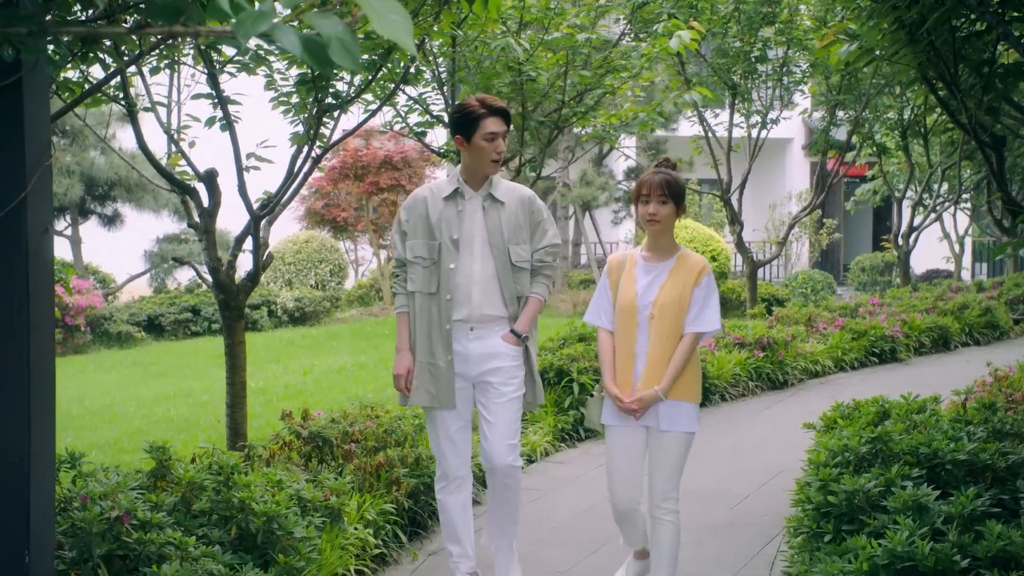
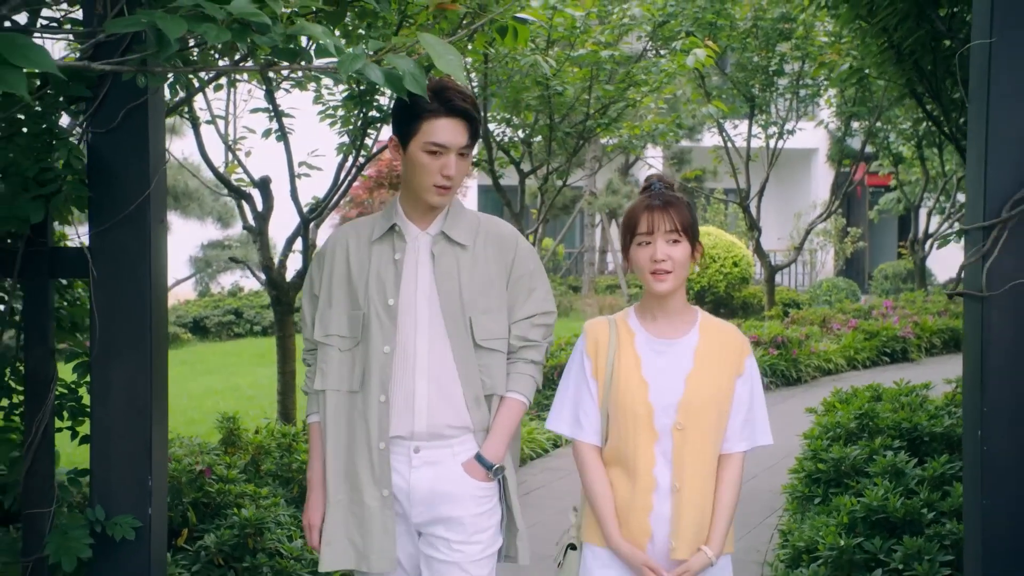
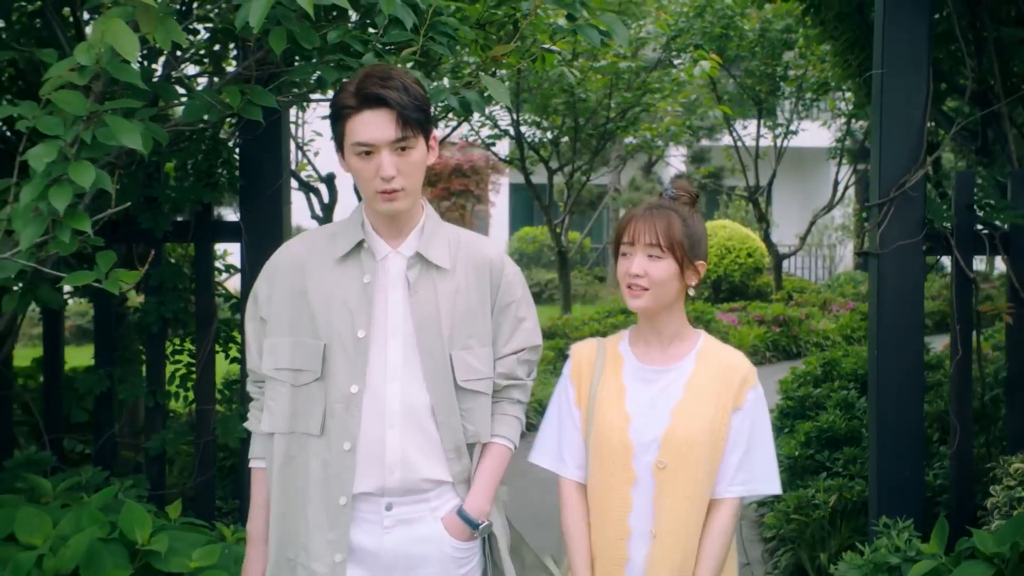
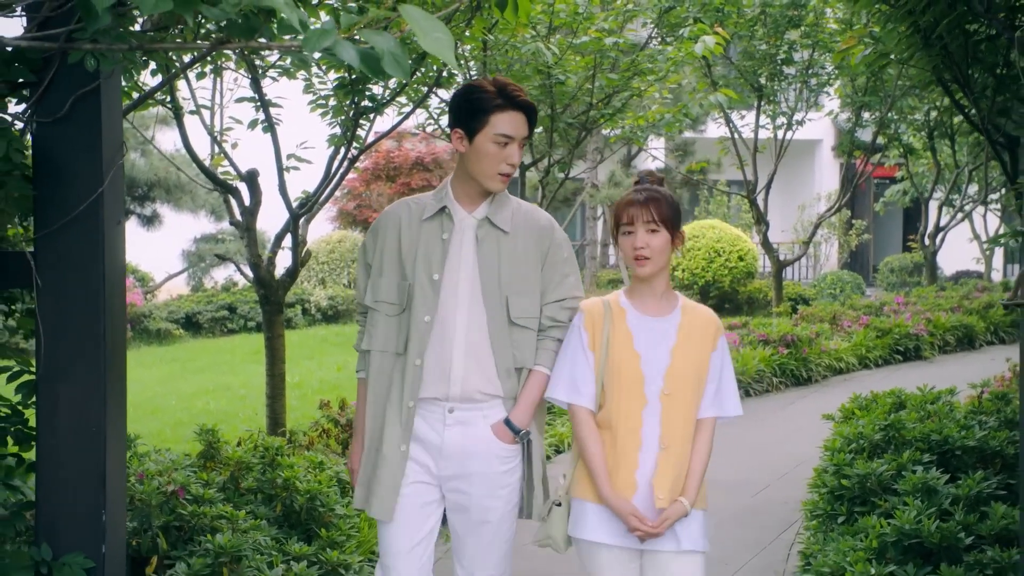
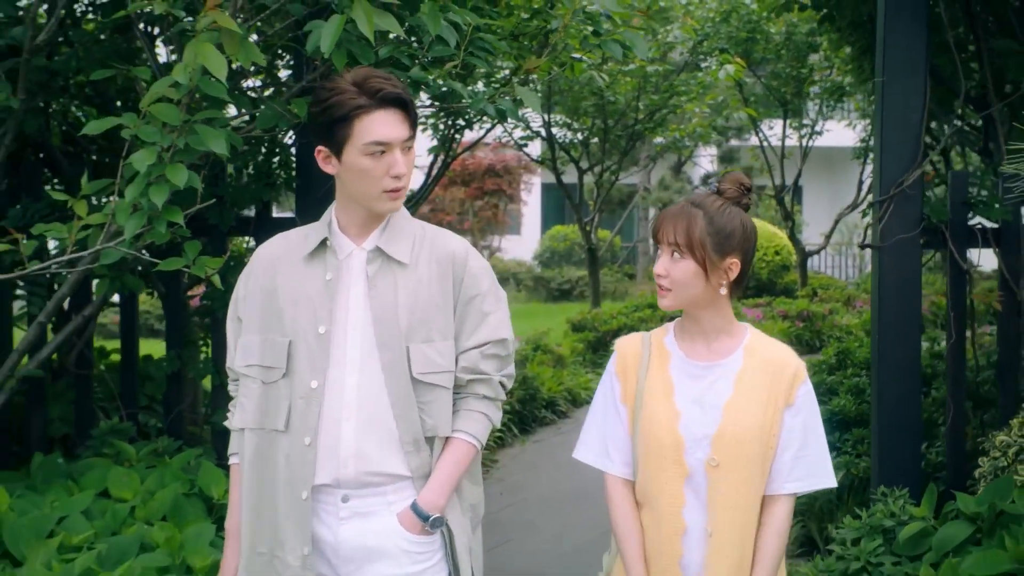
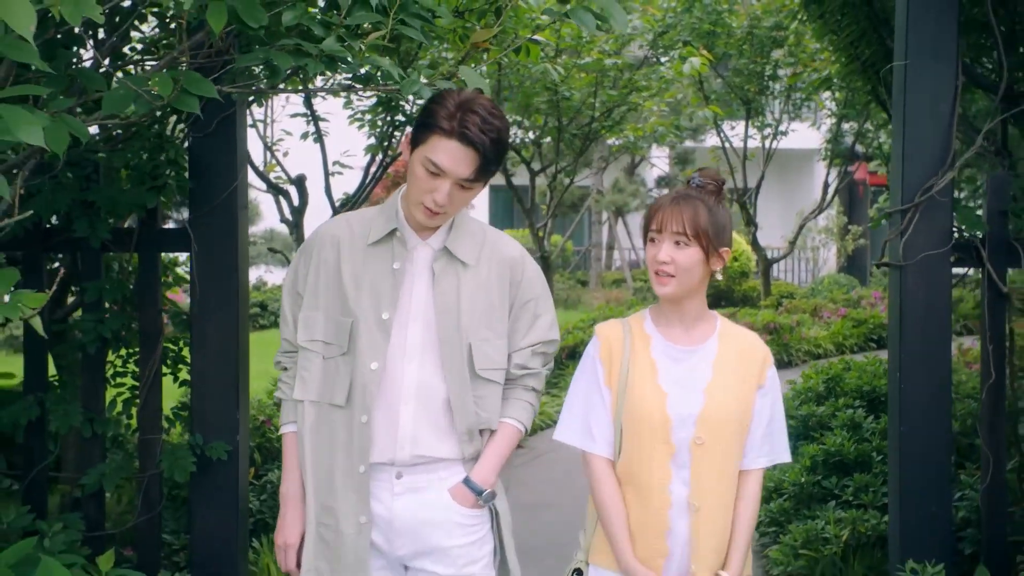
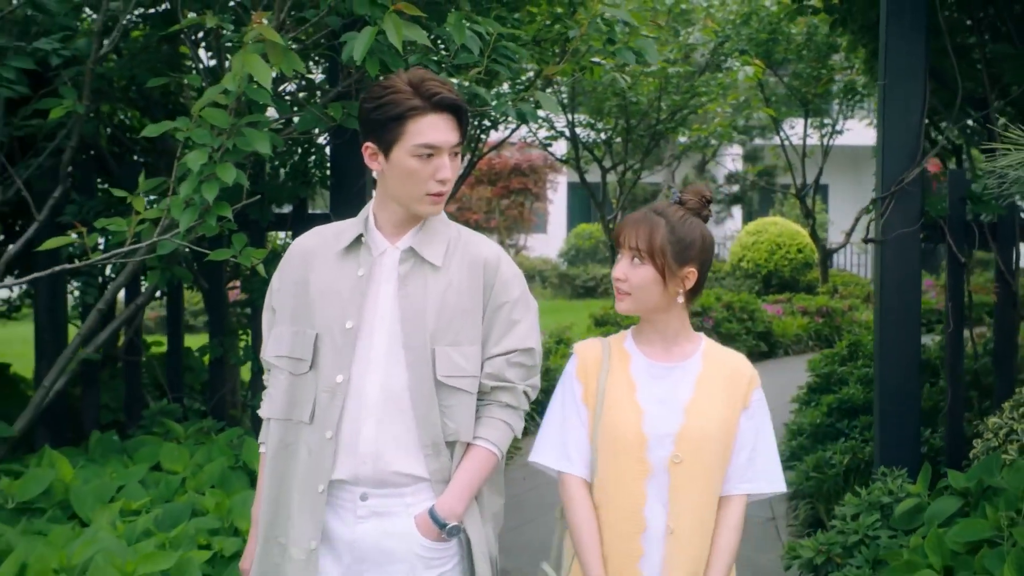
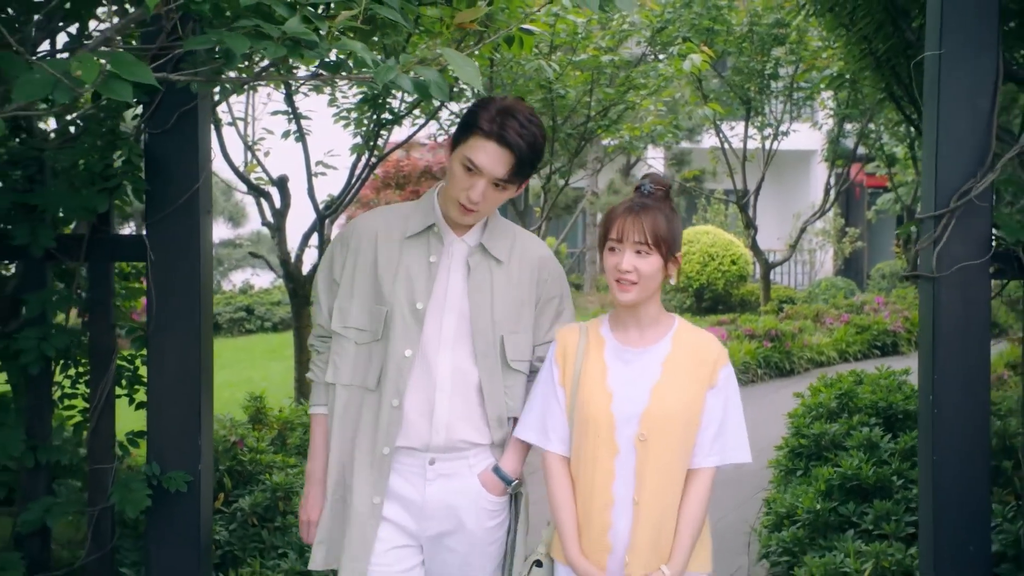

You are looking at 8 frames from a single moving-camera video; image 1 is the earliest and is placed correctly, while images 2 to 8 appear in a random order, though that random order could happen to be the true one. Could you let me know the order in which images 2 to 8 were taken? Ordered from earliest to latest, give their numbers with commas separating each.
4, 2, 8, 6, 3, 5, 7
